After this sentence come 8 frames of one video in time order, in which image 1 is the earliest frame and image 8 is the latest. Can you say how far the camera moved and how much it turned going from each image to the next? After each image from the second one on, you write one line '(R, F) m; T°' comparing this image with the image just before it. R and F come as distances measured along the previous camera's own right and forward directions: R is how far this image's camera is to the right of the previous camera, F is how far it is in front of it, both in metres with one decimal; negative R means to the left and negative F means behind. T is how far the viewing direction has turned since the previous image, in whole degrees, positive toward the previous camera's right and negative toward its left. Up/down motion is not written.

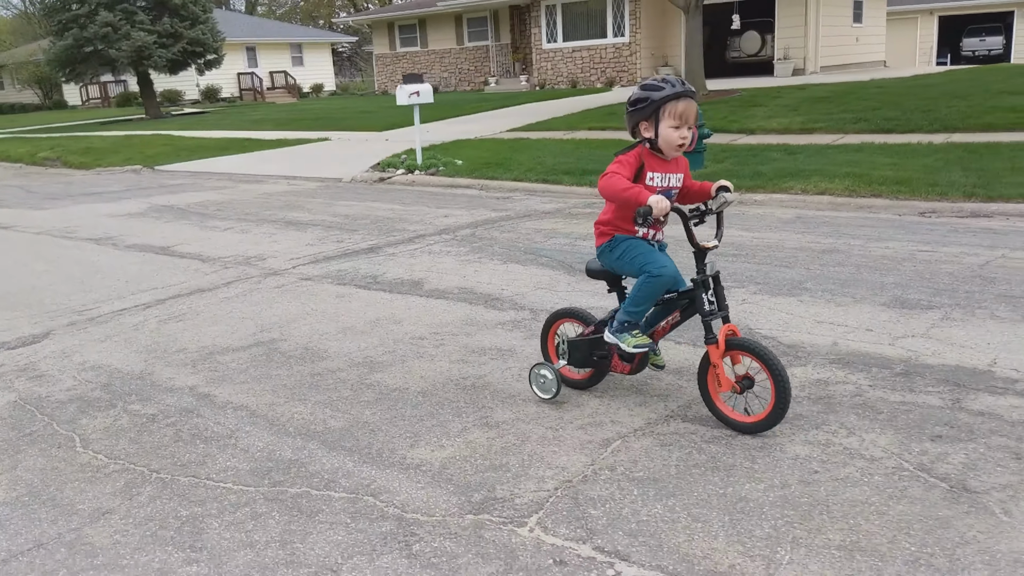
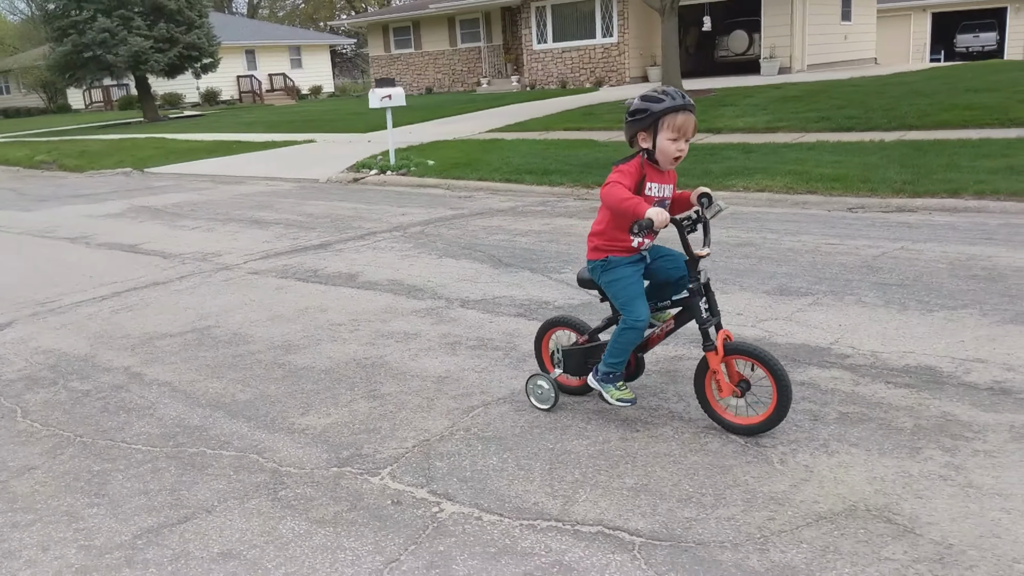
(+1.0, -0.5) m; -1°
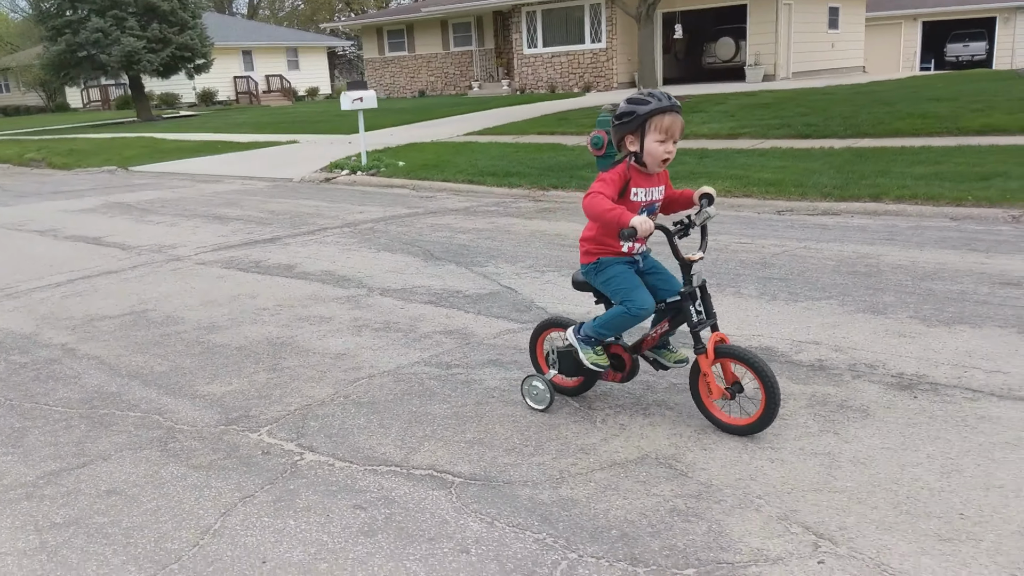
(+1.0, -0.5) m; 0°
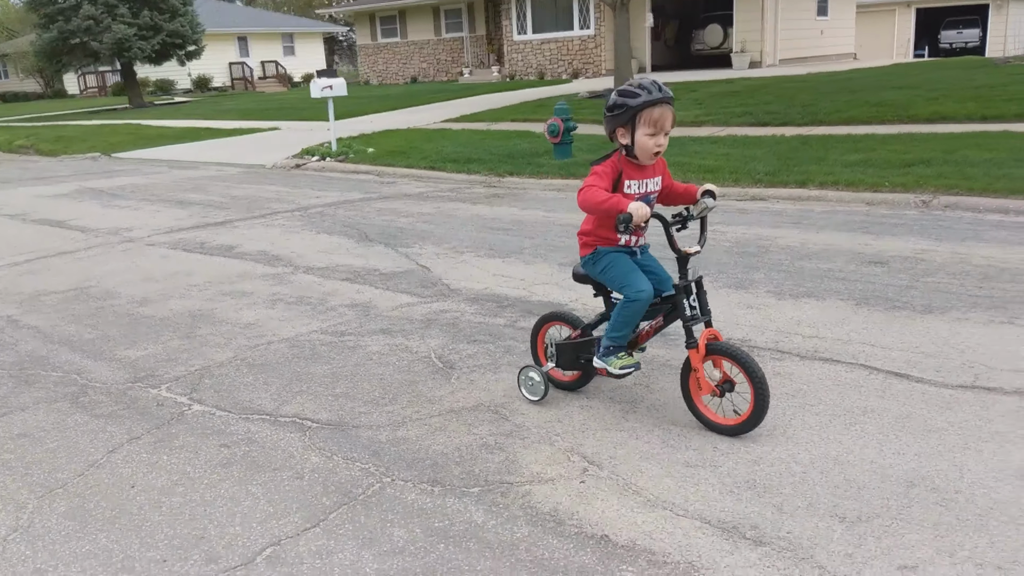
(+1.1, -0.6) m; 0°
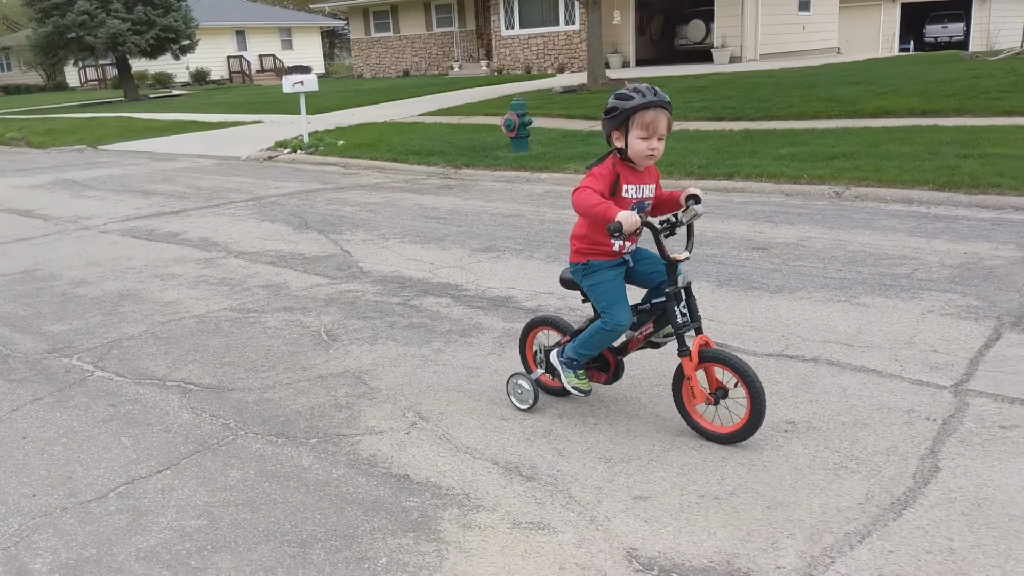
(+1.2, -0.5) m; -1°
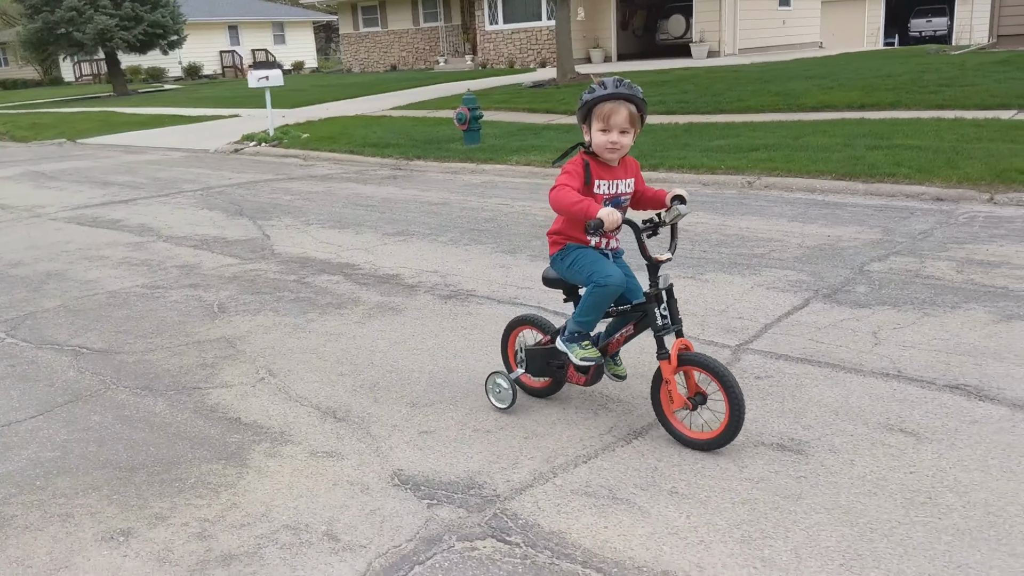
(+1.3, -0.6) m; 0°
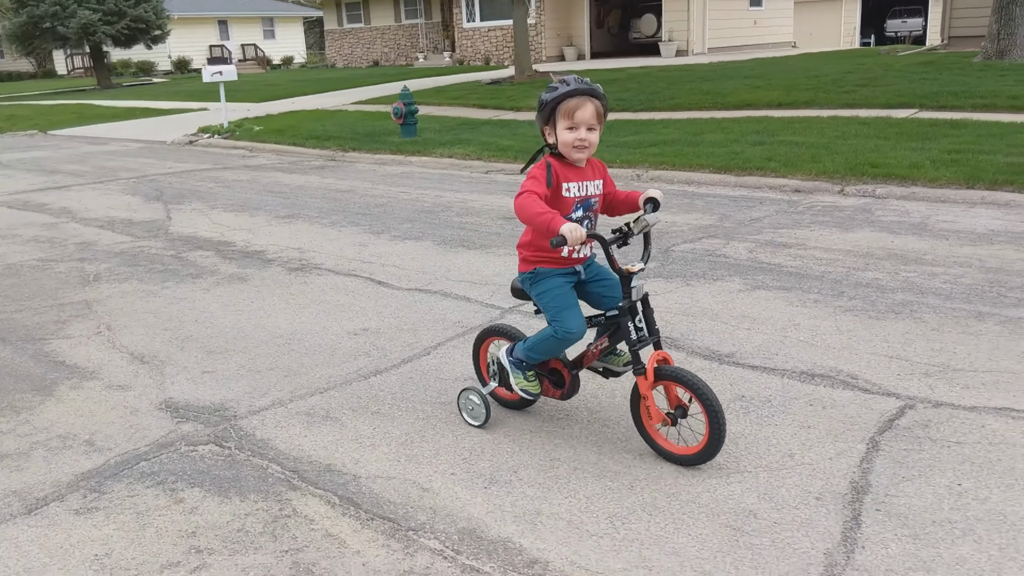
(+1.9, -0.8) m; 0°
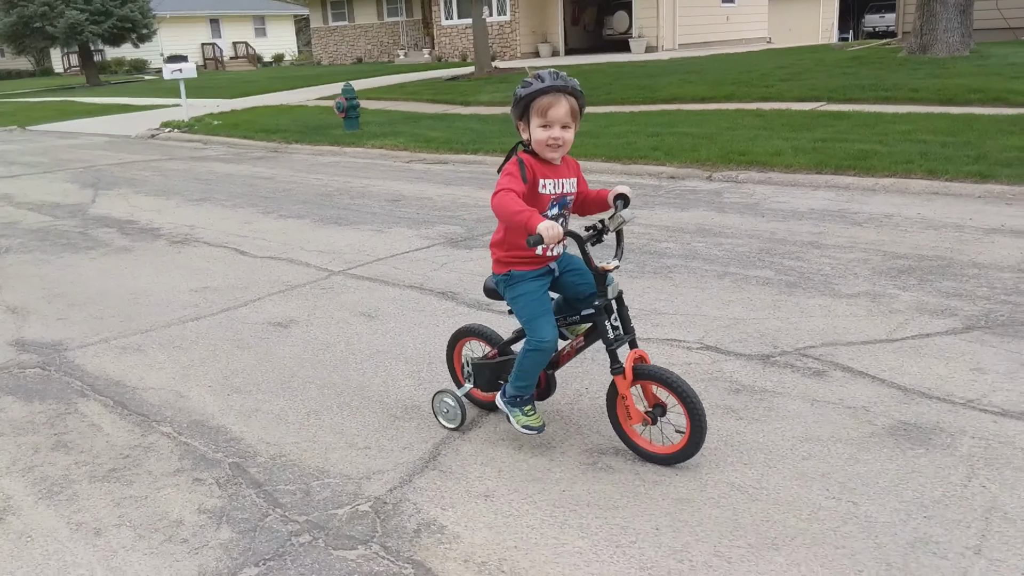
(+2.0, -0.9) m; -1°
